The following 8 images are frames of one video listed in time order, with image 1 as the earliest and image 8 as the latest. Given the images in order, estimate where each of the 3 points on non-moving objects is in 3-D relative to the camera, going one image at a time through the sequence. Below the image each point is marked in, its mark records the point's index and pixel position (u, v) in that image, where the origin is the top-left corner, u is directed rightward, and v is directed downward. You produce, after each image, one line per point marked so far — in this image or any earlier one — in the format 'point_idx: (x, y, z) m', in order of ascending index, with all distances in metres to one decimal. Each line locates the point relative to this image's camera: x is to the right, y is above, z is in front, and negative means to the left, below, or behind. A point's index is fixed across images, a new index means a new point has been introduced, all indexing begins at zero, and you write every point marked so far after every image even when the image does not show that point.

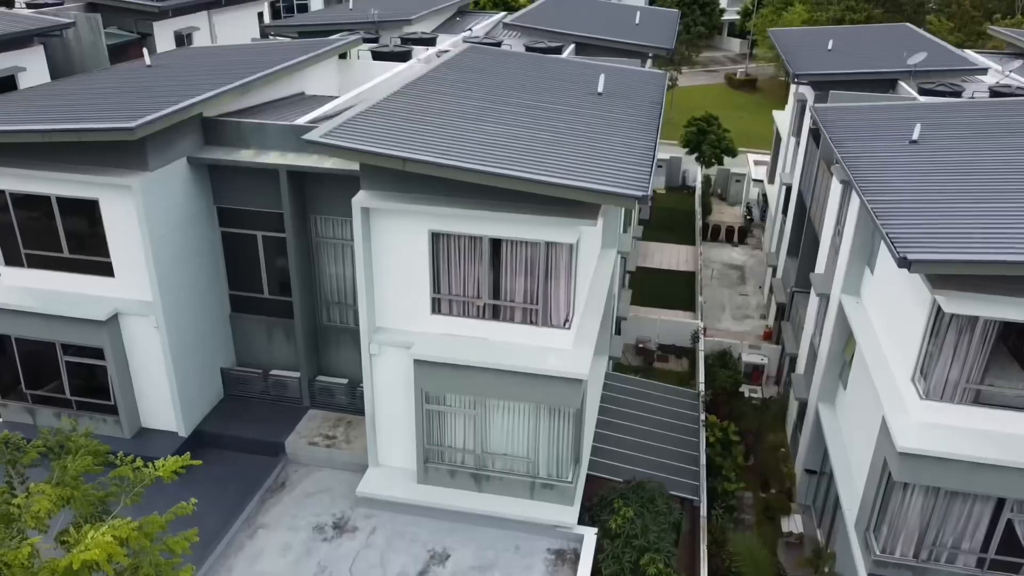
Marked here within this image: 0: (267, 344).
0: (-5.4, -1.2, +16.6) m
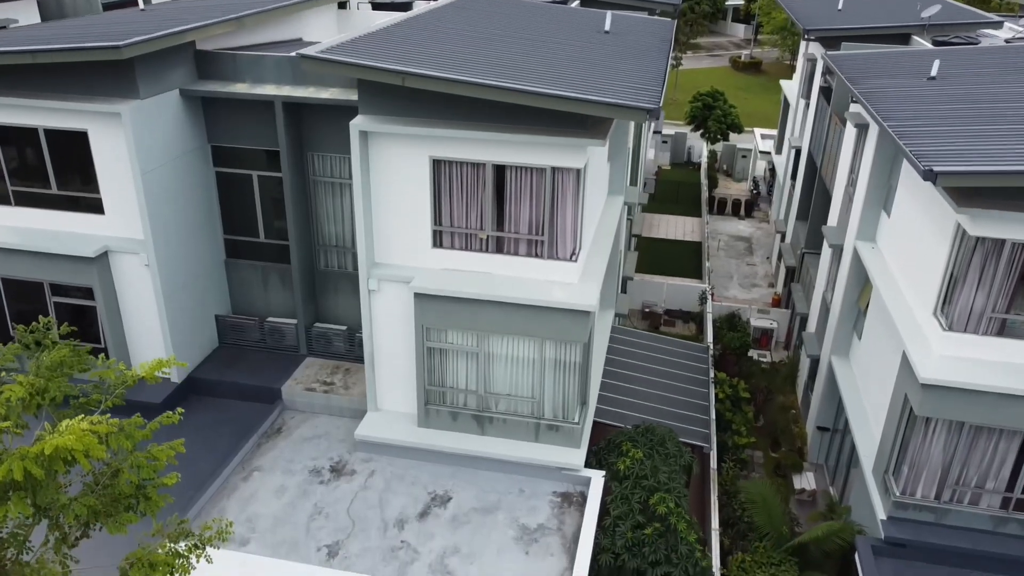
0: (-5.4, 0.0, +16.0) m
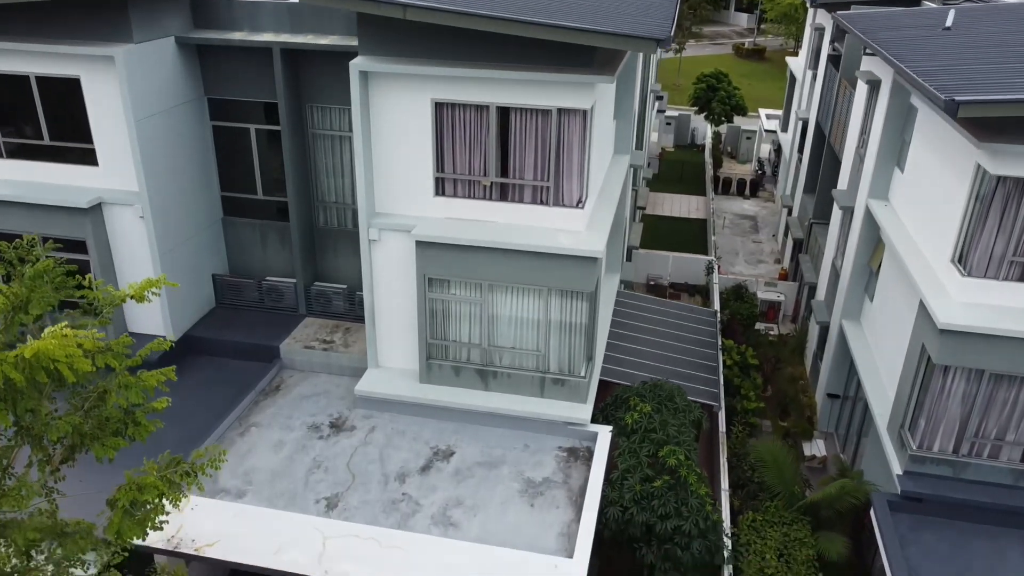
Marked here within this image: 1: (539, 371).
0: (-5.3, +0.8, +15.7) m
1: (+0.5, -1.4, +13.0) m
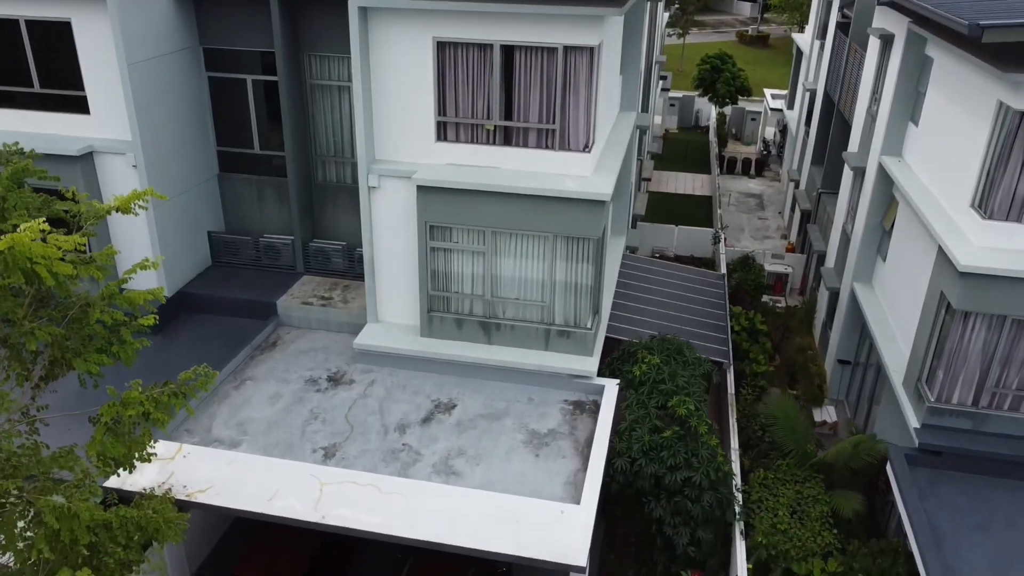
0: (-5.2, +1.7, +15.3) m
1: (+0.5, -0.6, +12.5) m
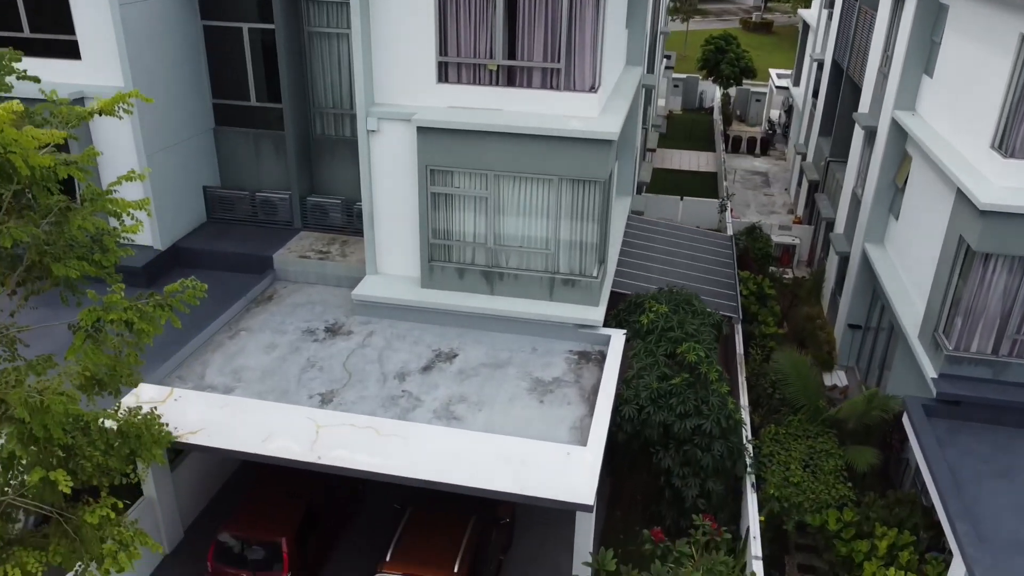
0: (-5.1, +2.5, +14.9) m
1: (+0.6, +0.3, +12.2) m
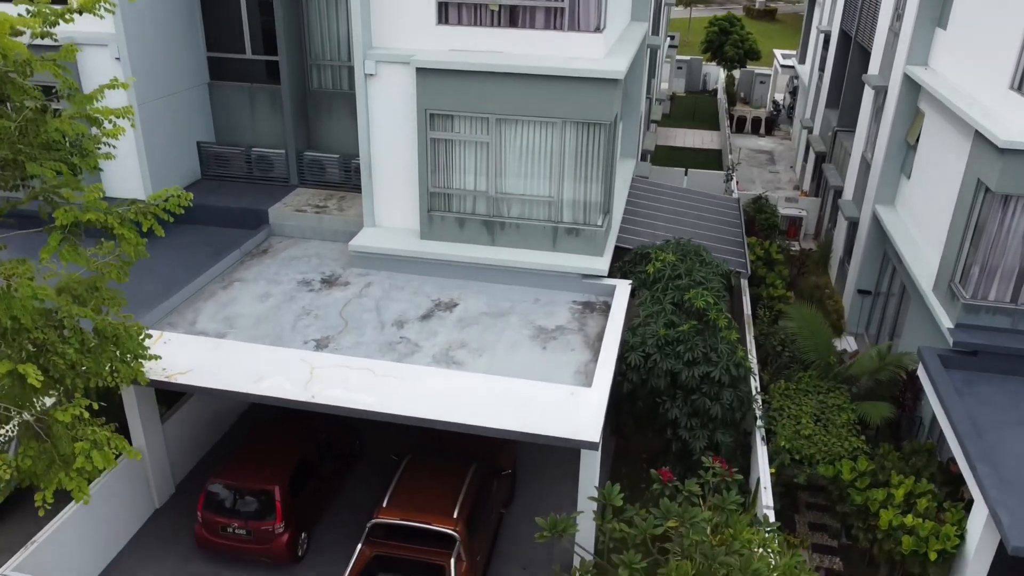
0: (-5.1, +3.4, +14.5) m
1: (+0.6, +1.1, +11.8) m
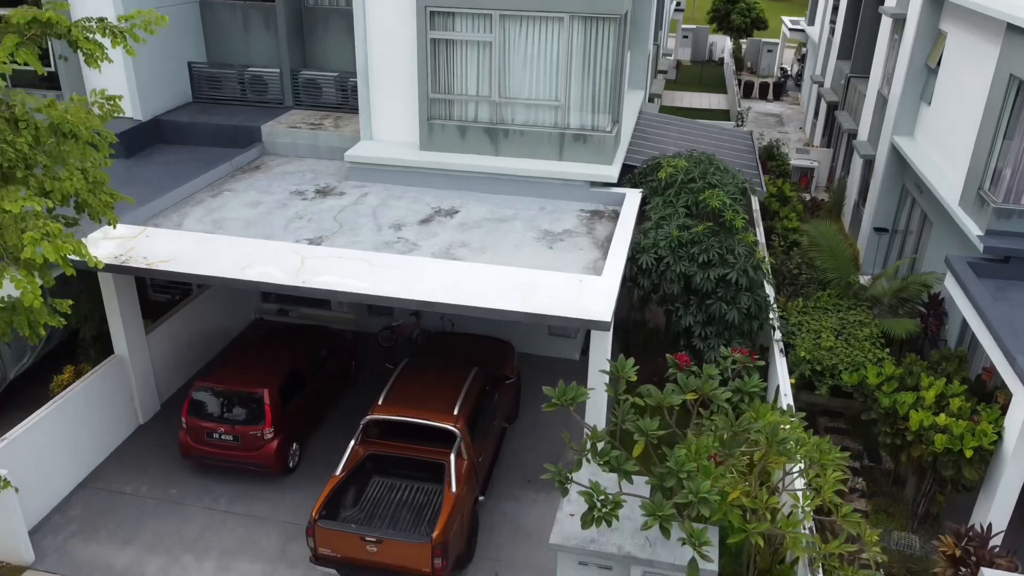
0: (-5.0, +4.7, +13.9) m
1: (+0.7, +2.4, +11.2) m
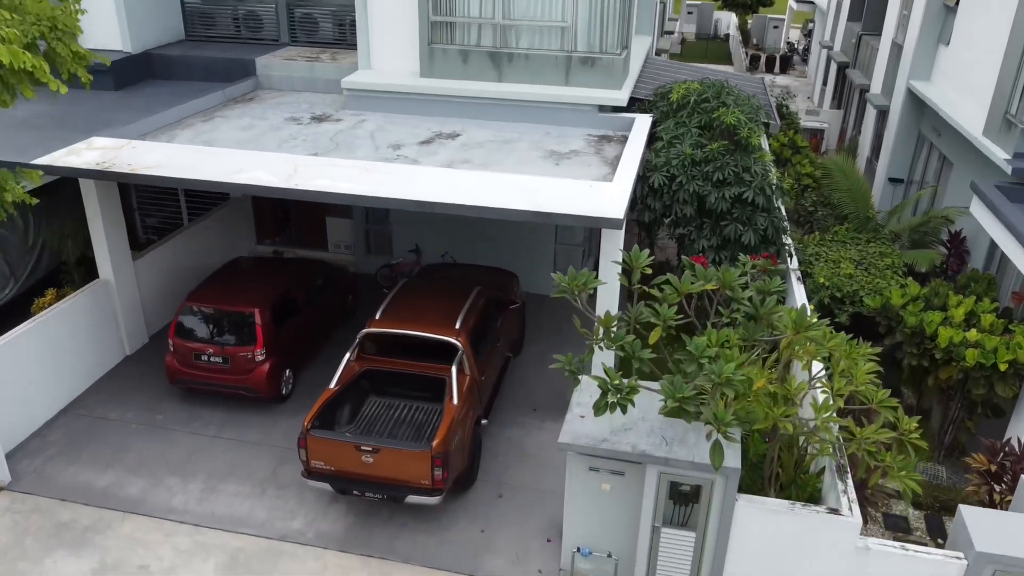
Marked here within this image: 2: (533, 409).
0: (-5.0, +5.7, +13.5) m
1: (+0.7, +3.4, +10.7) m
2: (+0.3, -1.5, +9.1) m
